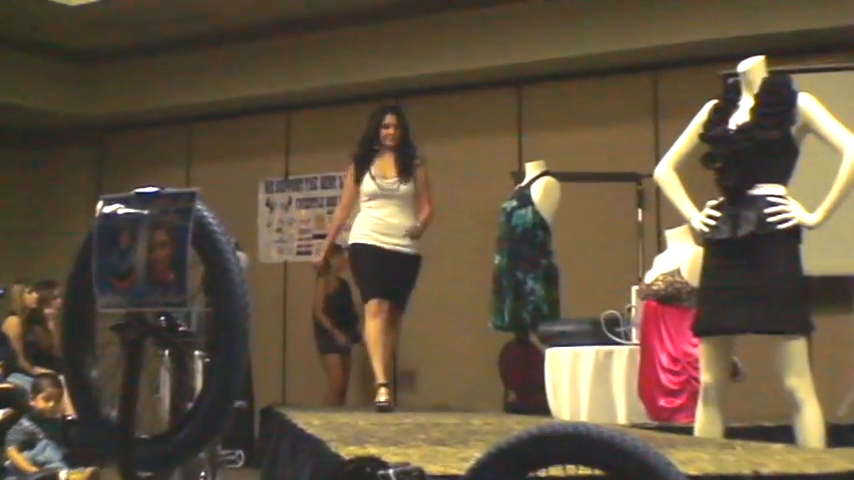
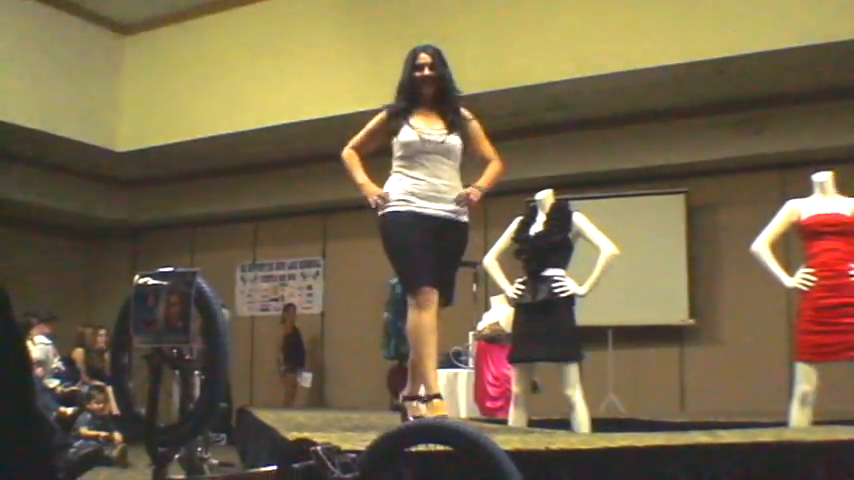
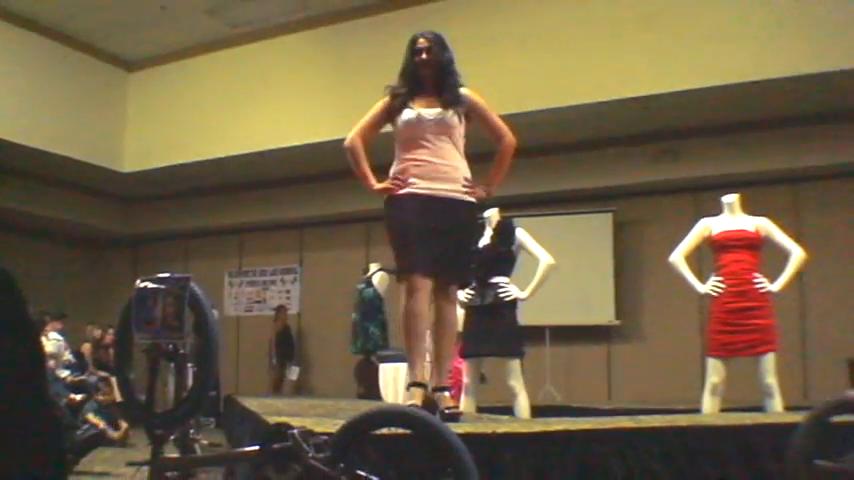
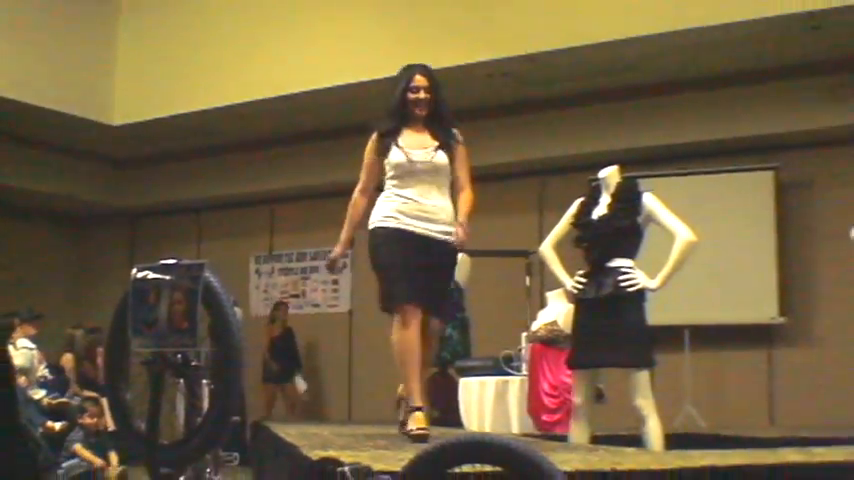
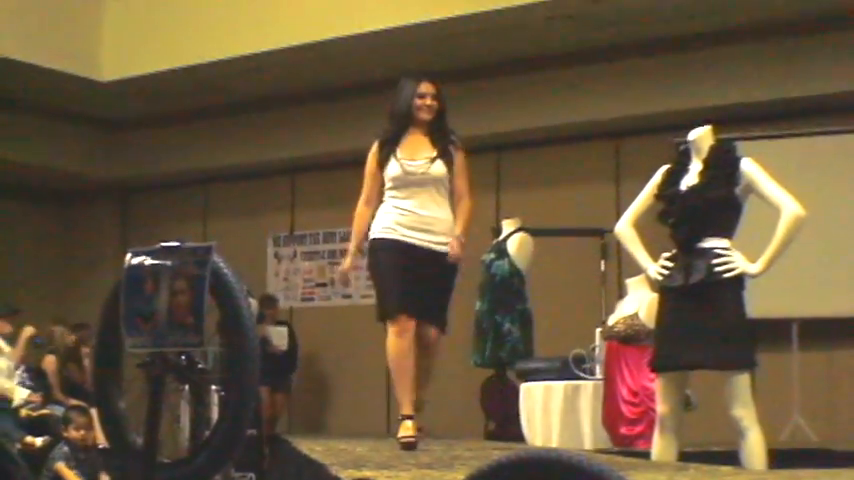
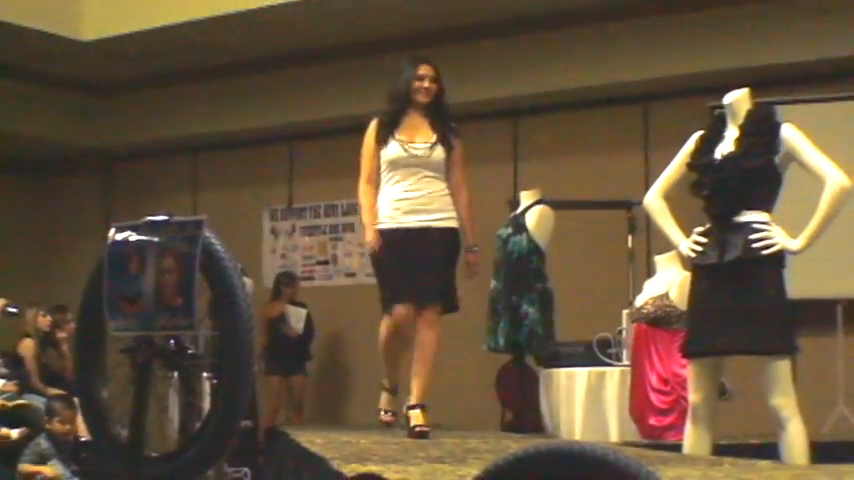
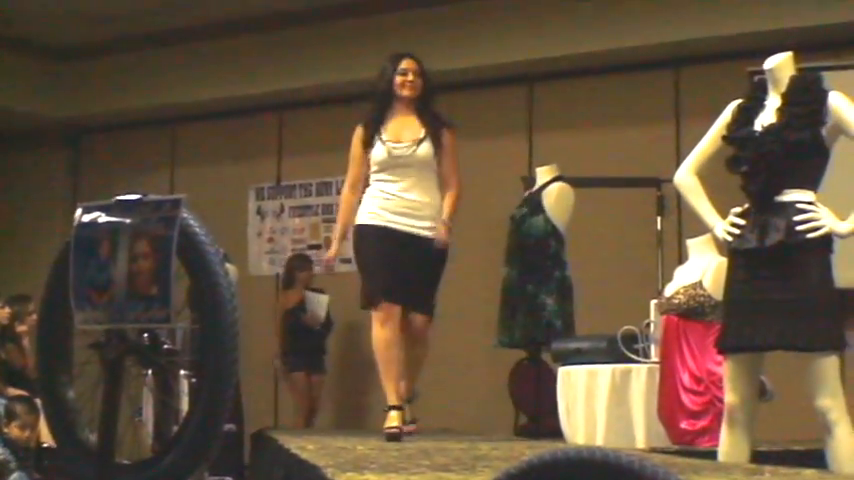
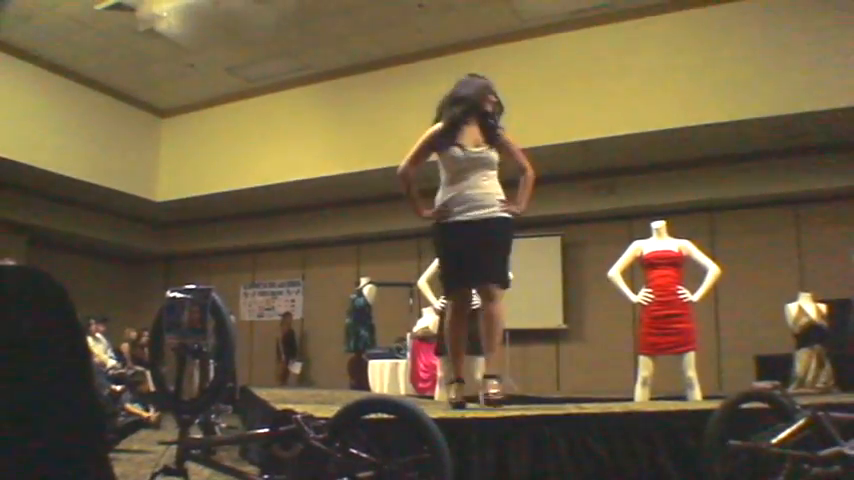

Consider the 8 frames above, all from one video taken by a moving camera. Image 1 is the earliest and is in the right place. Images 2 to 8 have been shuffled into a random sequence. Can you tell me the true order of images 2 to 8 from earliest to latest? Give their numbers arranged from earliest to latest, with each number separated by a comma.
7, 6, 5, 4, 2, 3, 8
